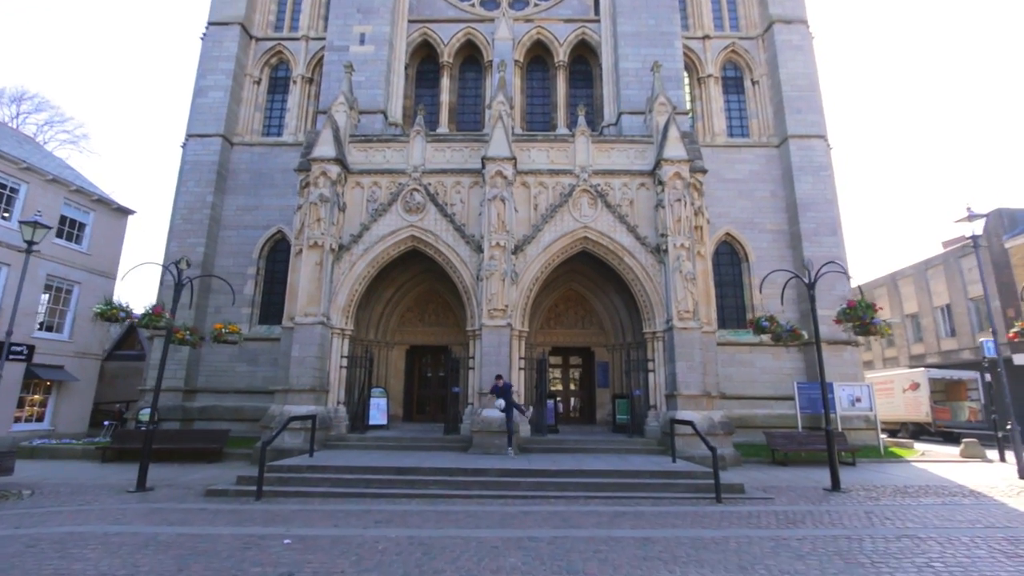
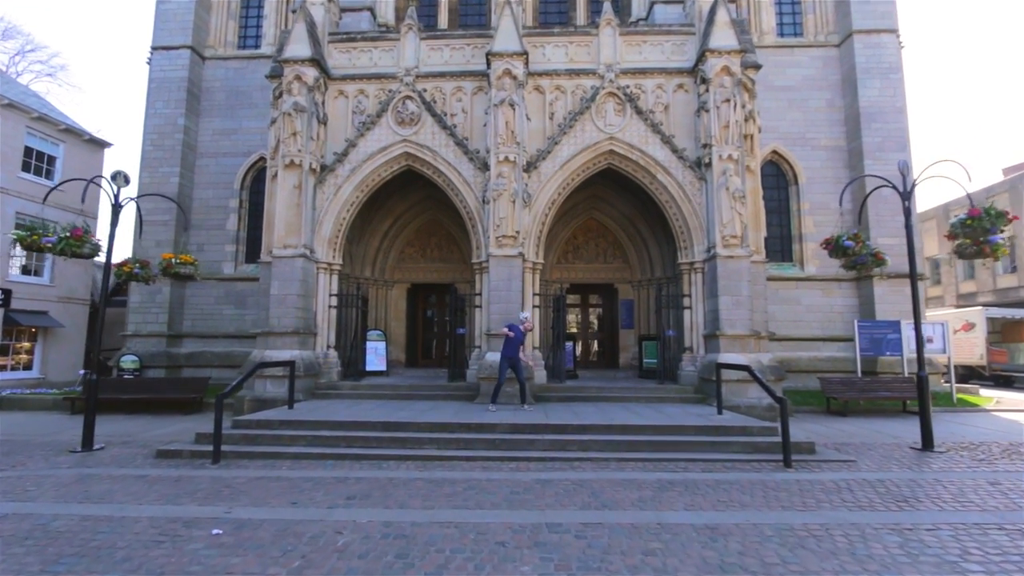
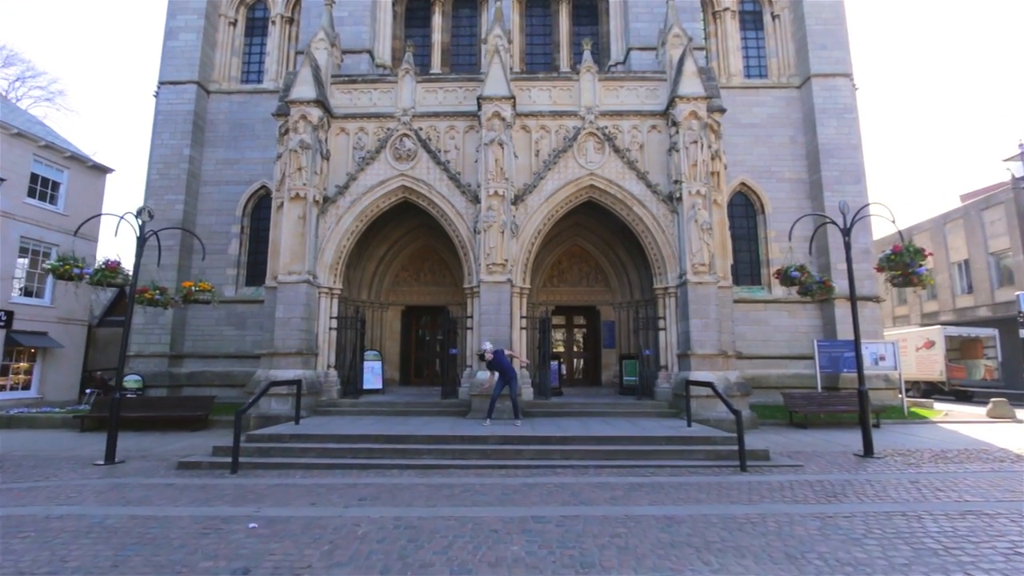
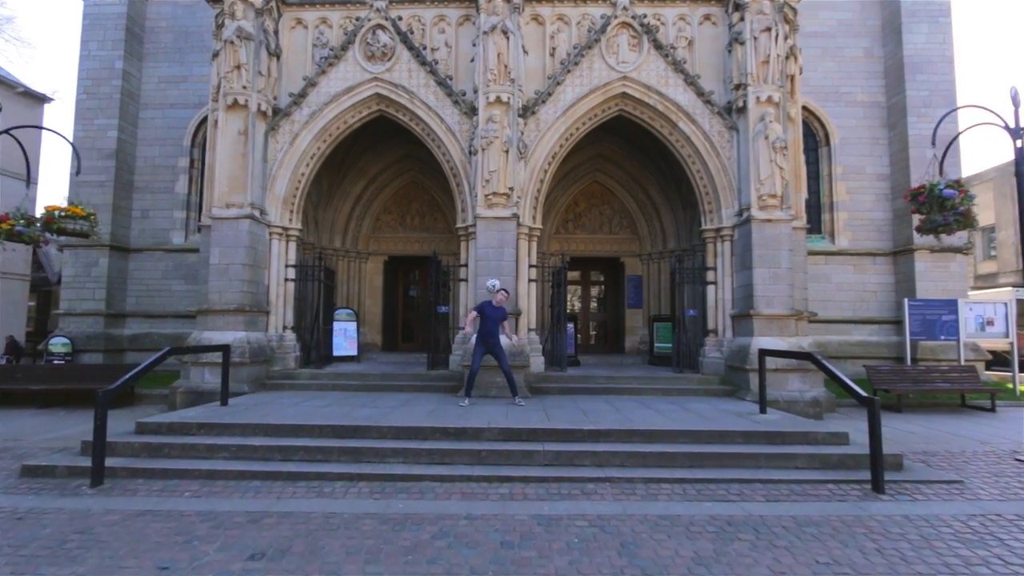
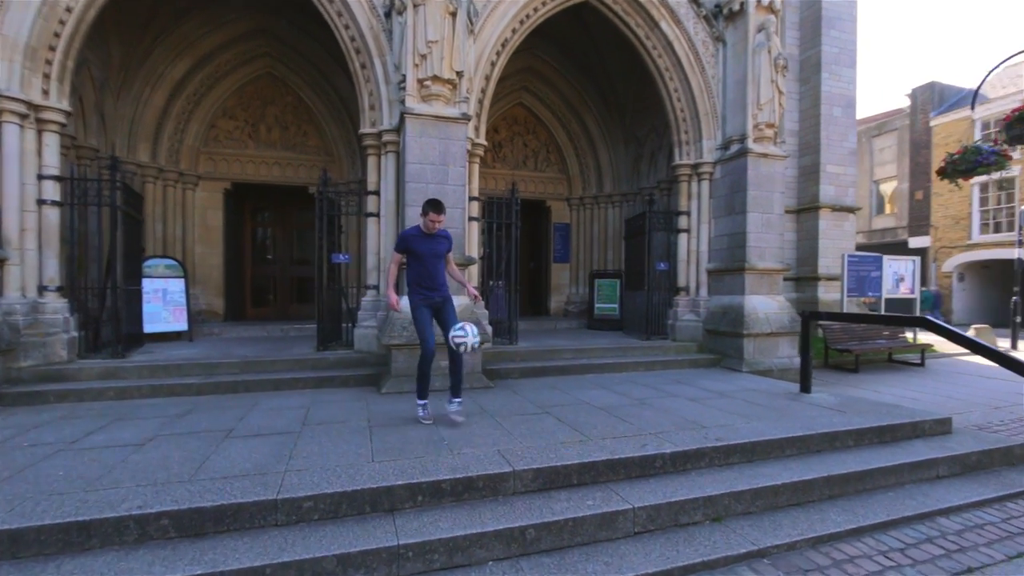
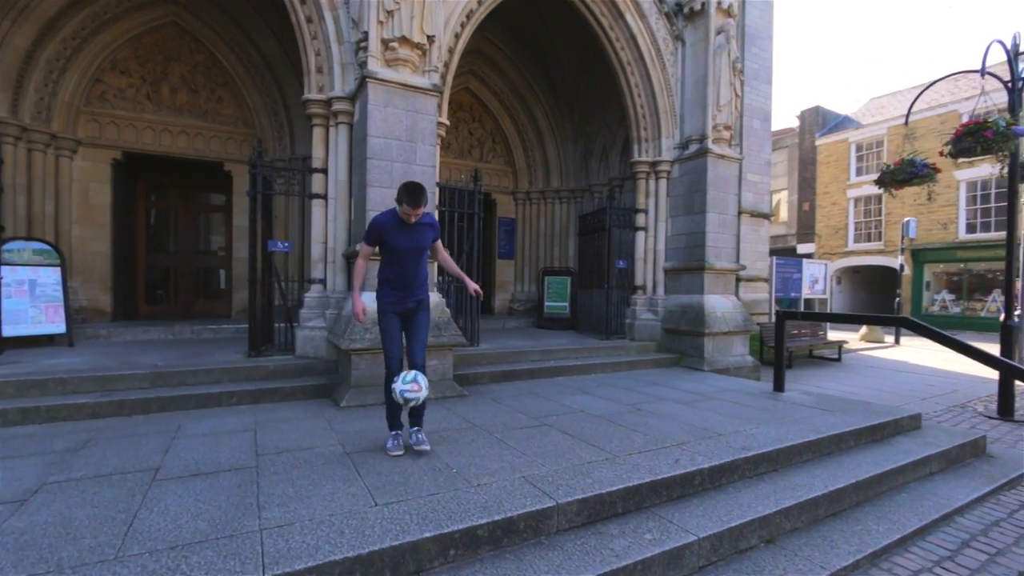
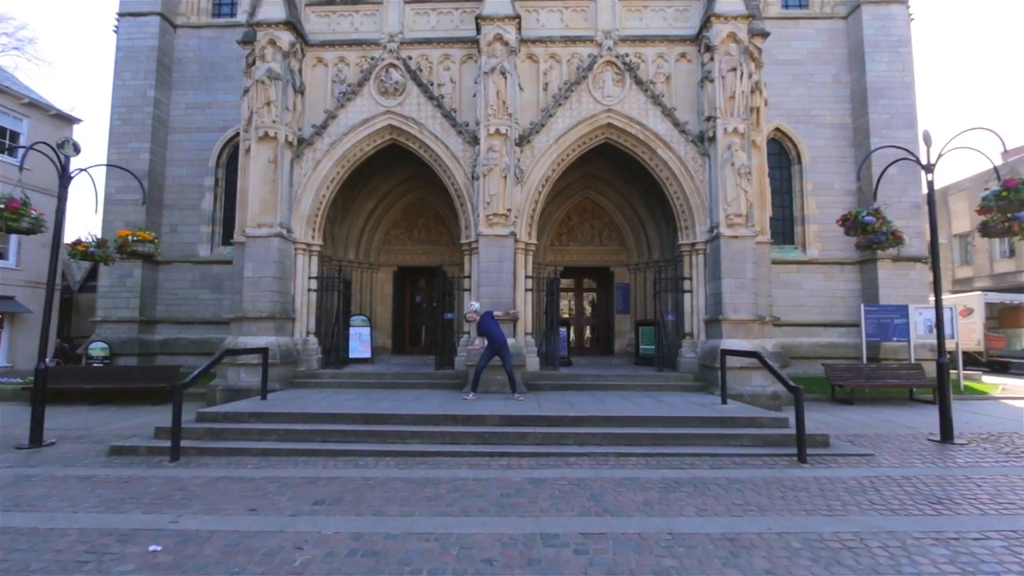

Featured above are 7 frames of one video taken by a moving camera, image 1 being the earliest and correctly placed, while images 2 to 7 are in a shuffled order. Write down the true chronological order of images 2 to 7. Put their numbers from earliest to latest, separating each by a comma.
3, 2, 7, 4, 5, 6
